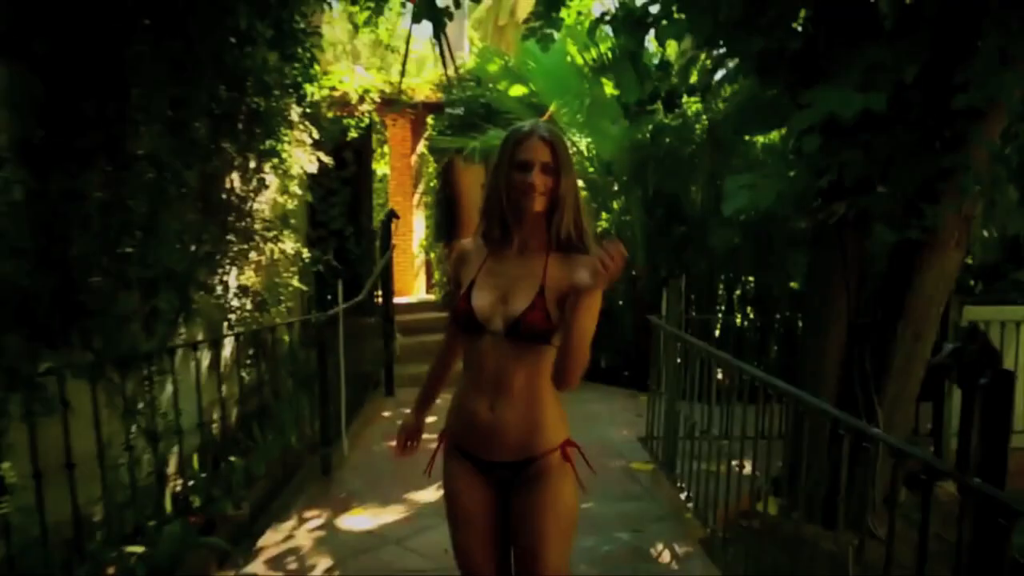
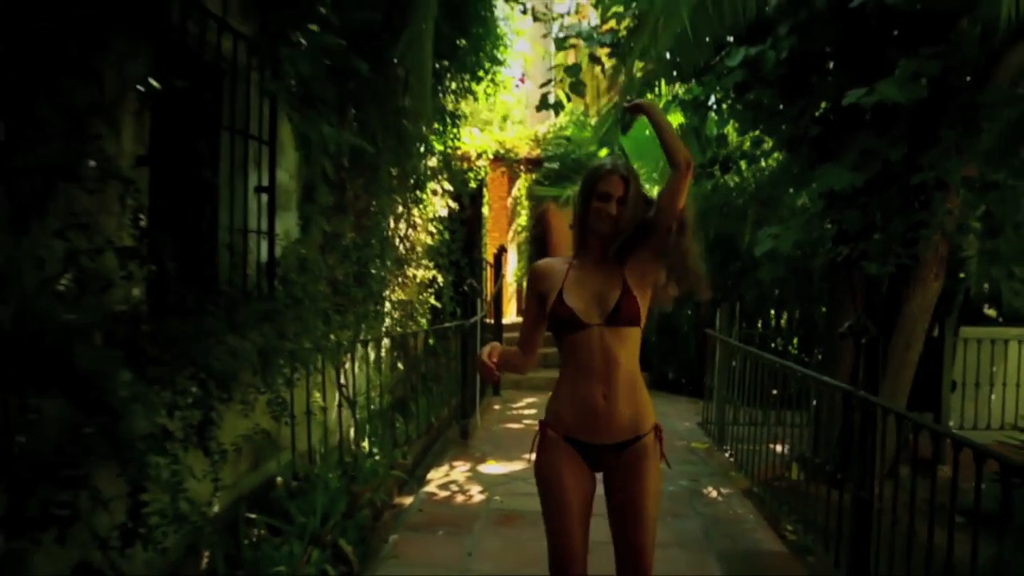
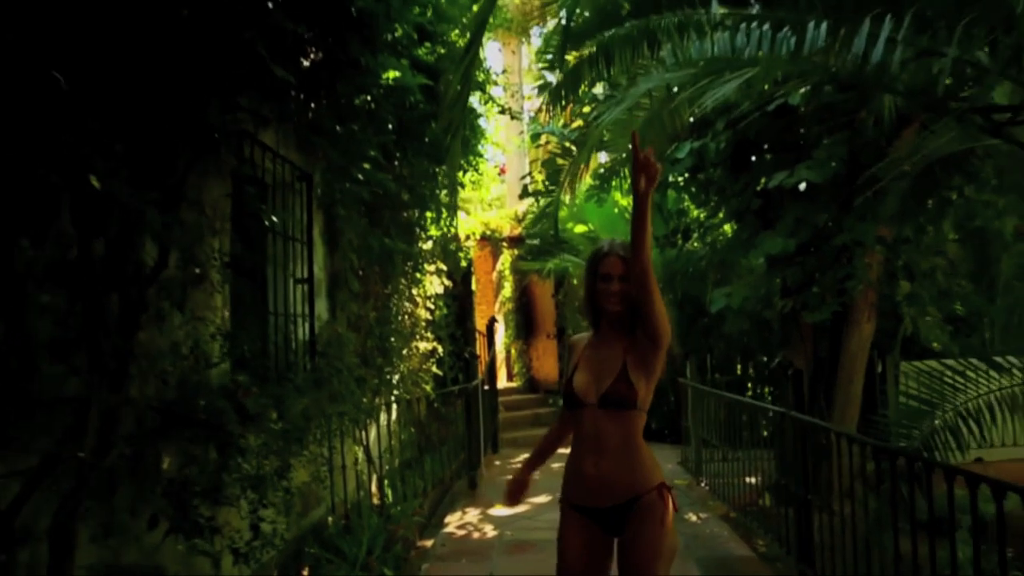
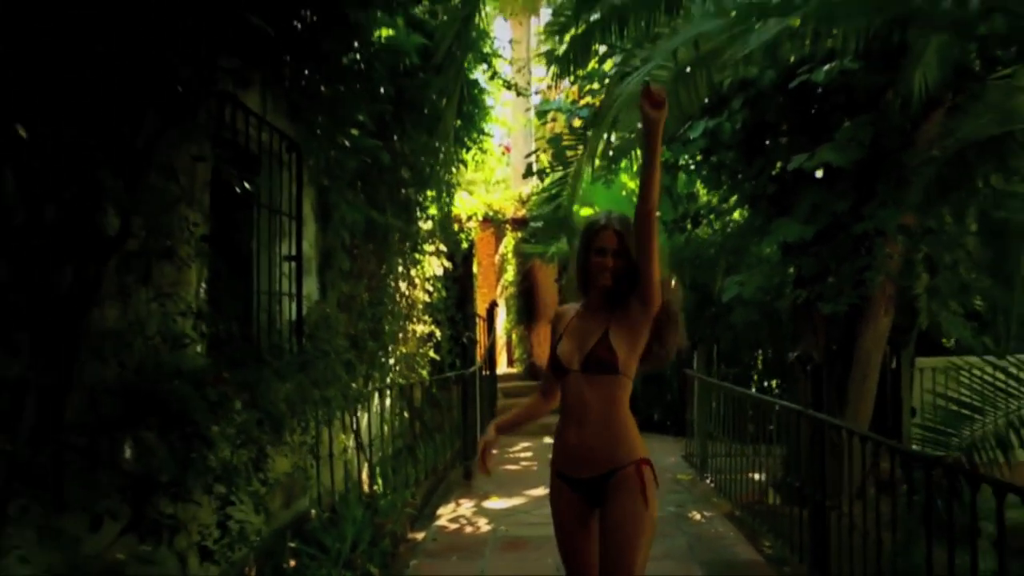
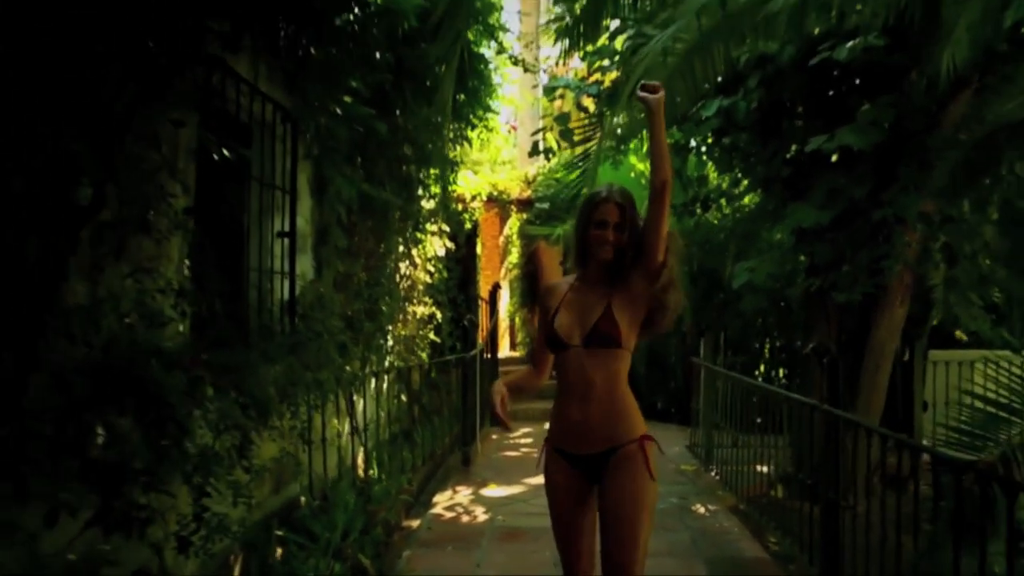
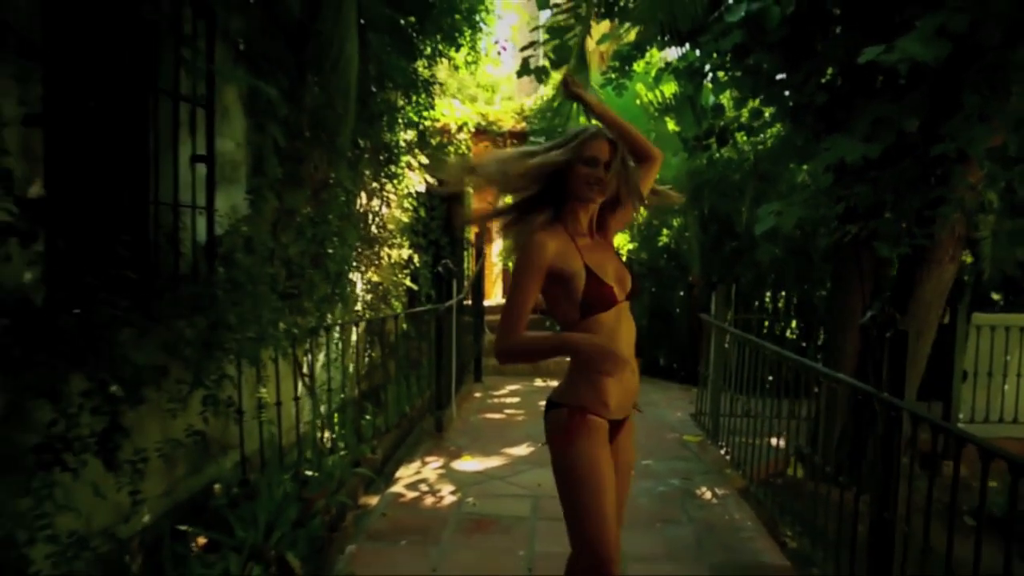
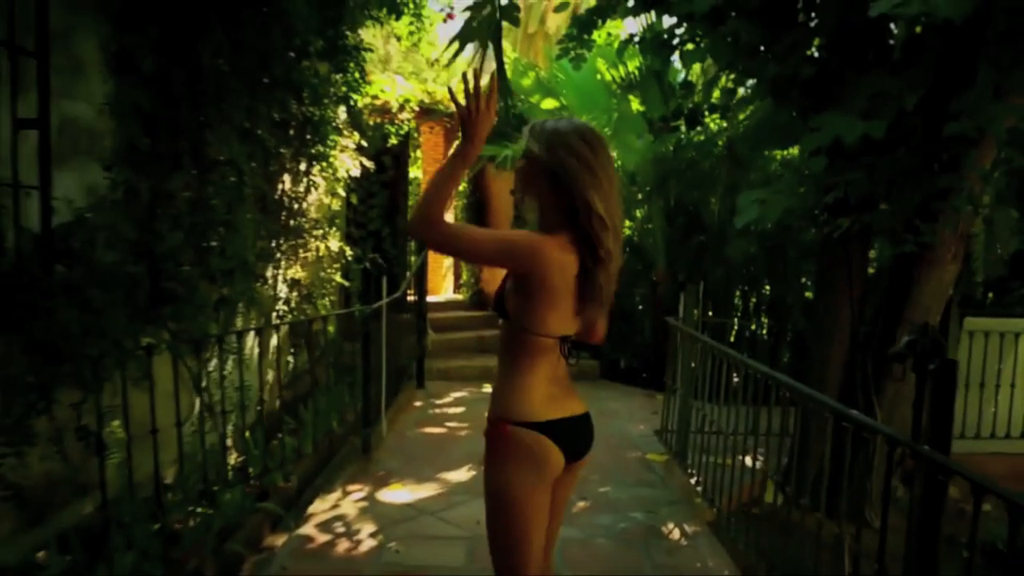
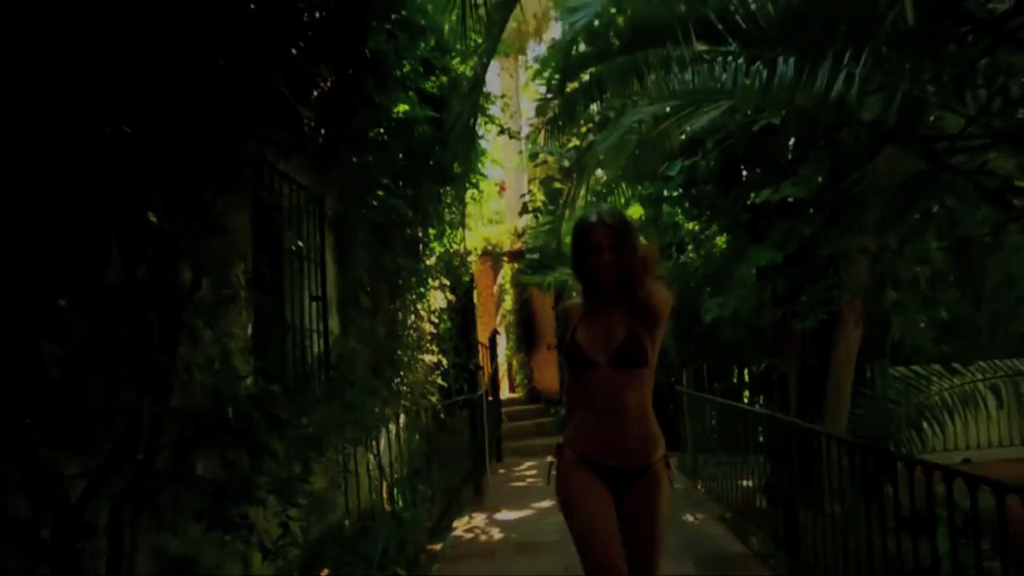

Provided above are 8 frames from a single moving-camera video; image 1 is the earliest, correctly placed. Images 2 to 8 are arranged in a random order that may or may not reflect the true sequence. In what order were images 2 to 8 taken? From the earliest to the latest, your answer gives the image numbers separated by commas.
7, 6, 2, 5, 4, 3, 8
